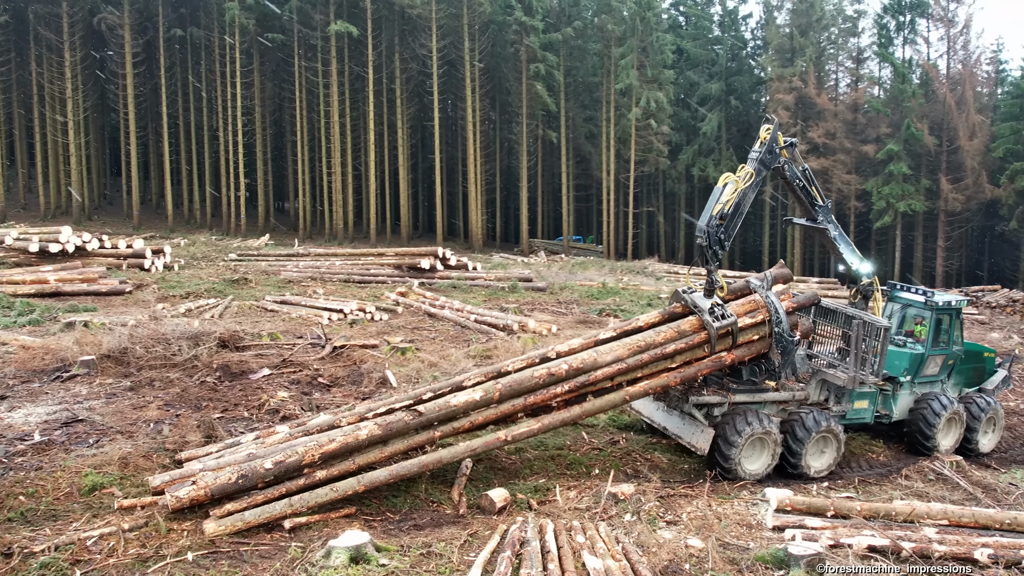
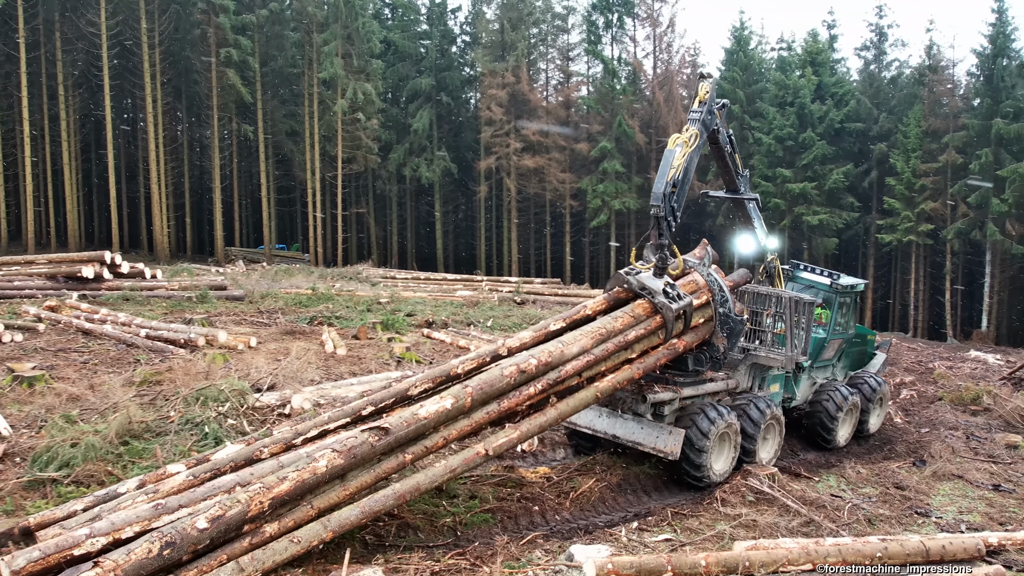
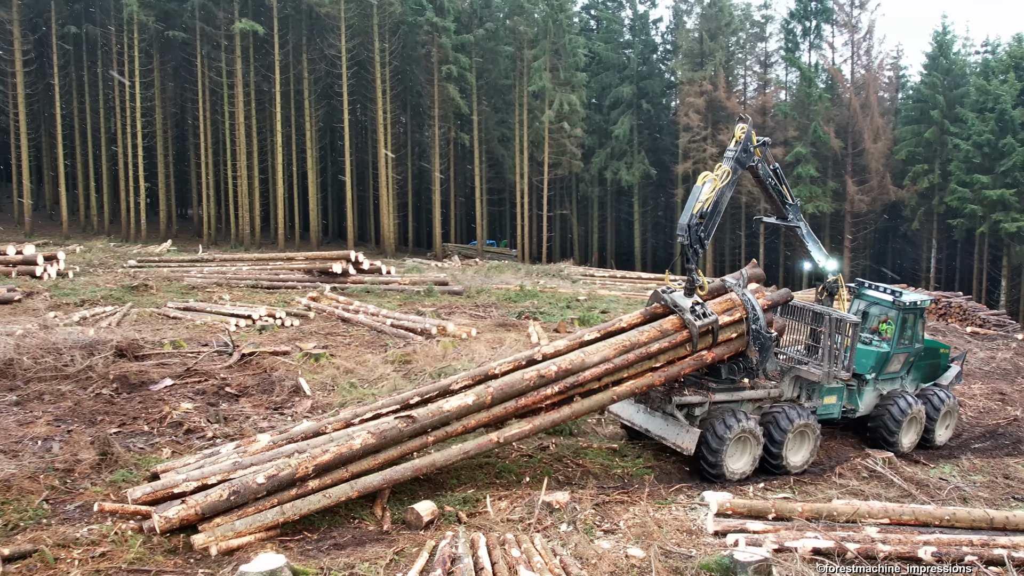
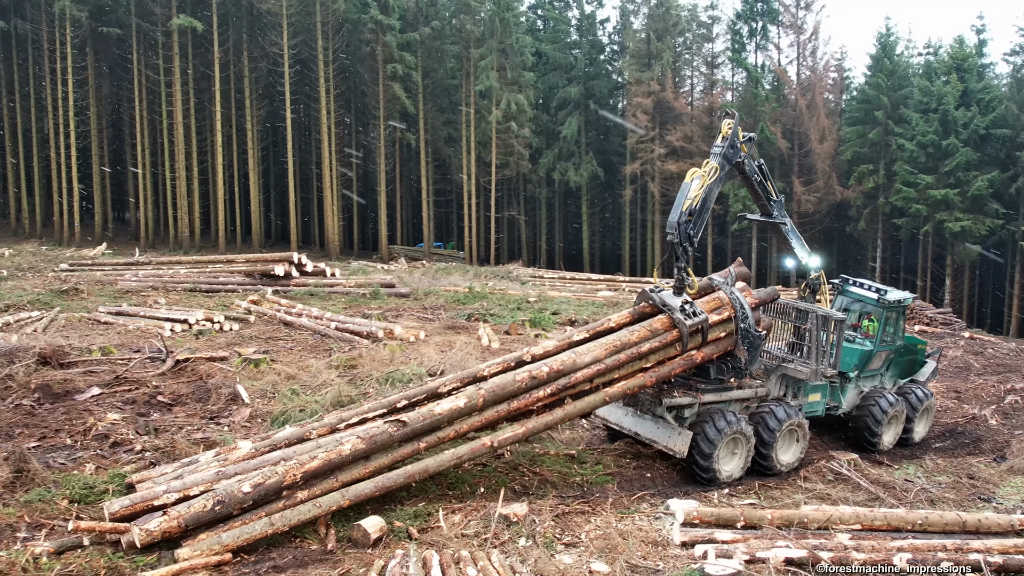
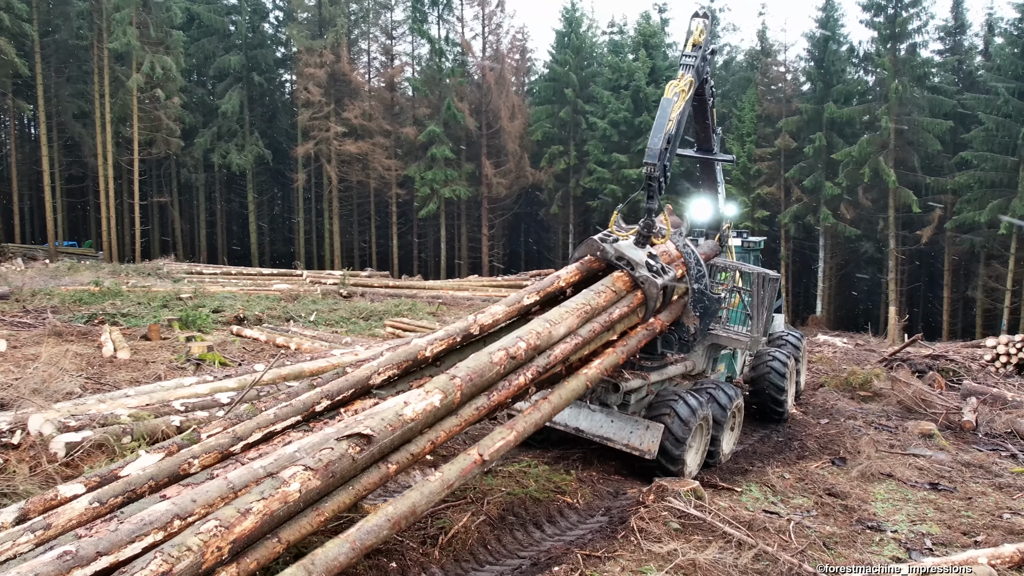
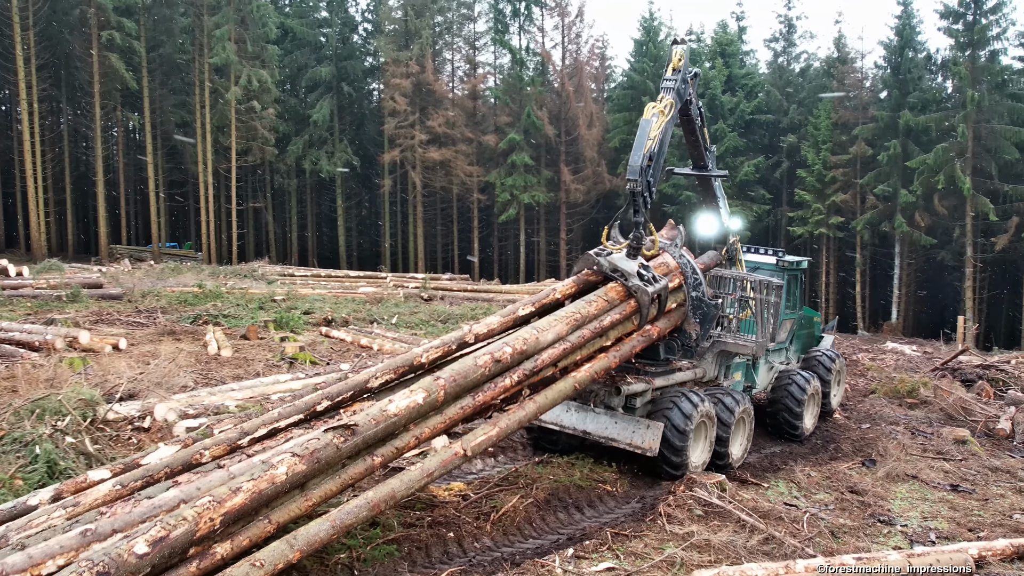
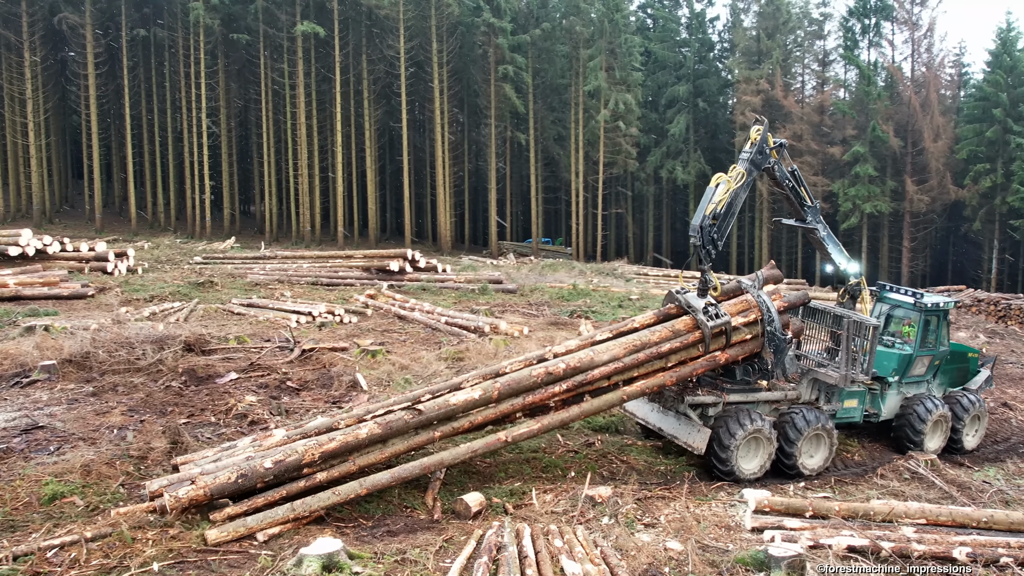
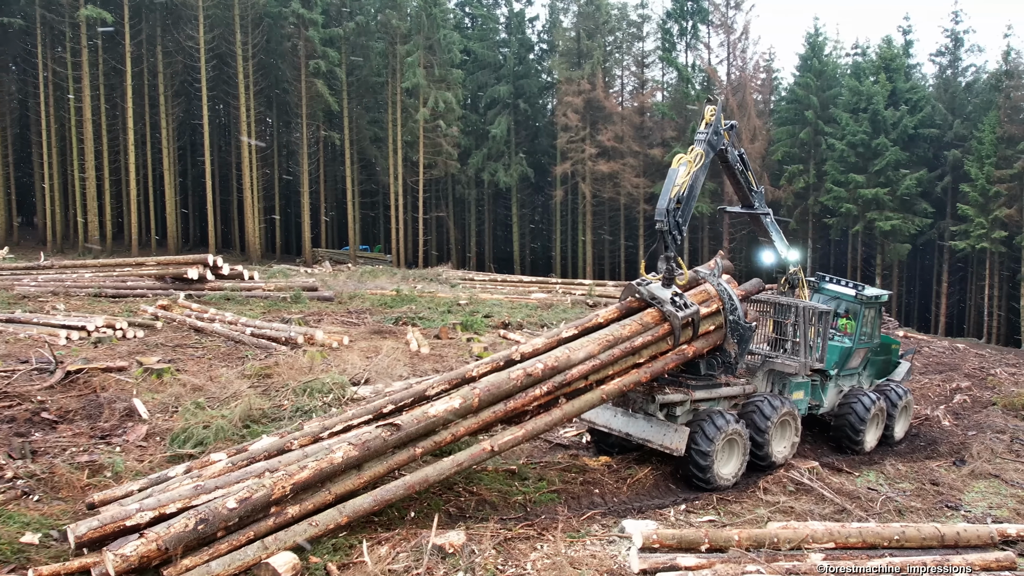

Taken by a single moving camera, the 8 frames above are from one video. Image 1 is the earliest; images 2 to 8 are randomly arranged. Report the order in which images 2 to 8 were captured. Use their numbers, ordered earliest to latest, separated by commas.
7, 3, 4, 8, 2, 6, 5
